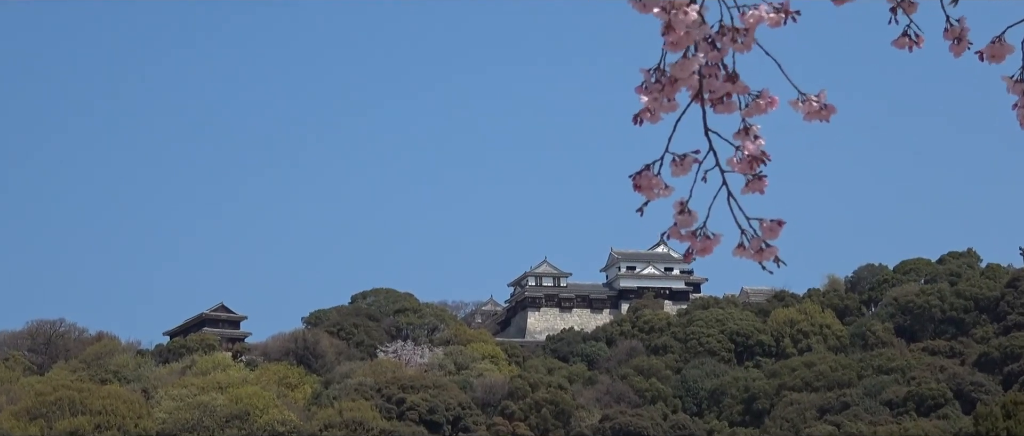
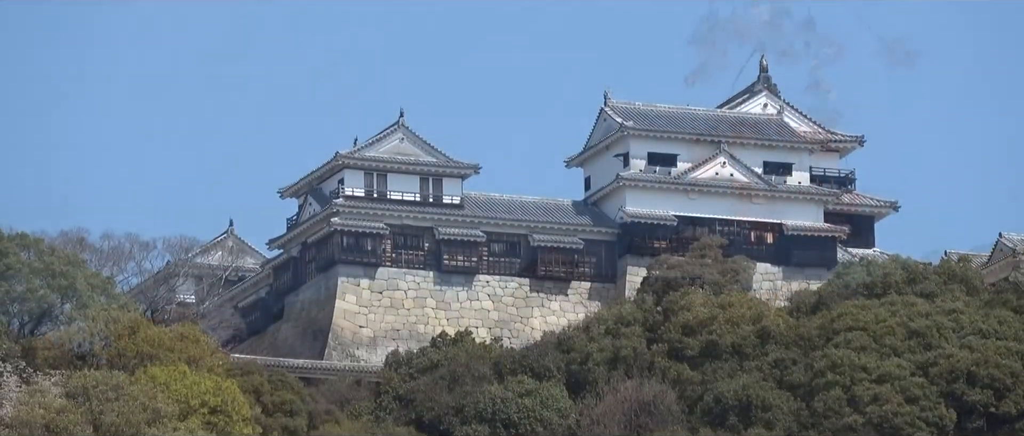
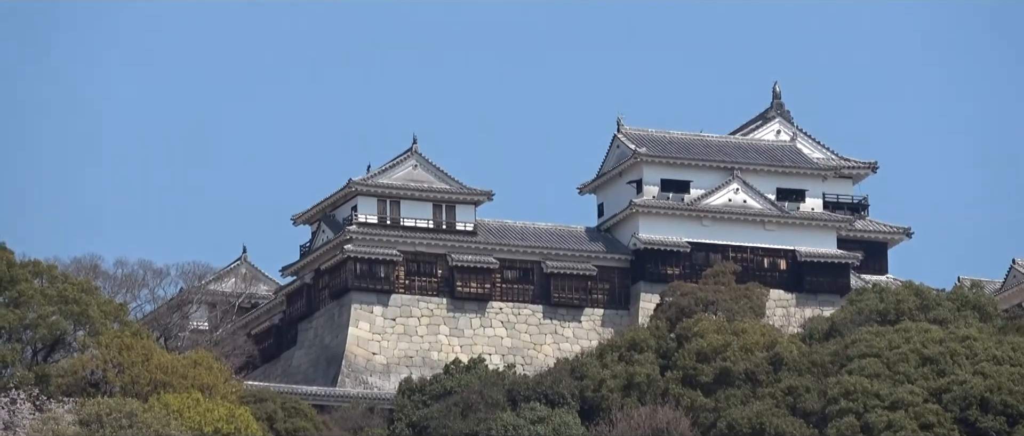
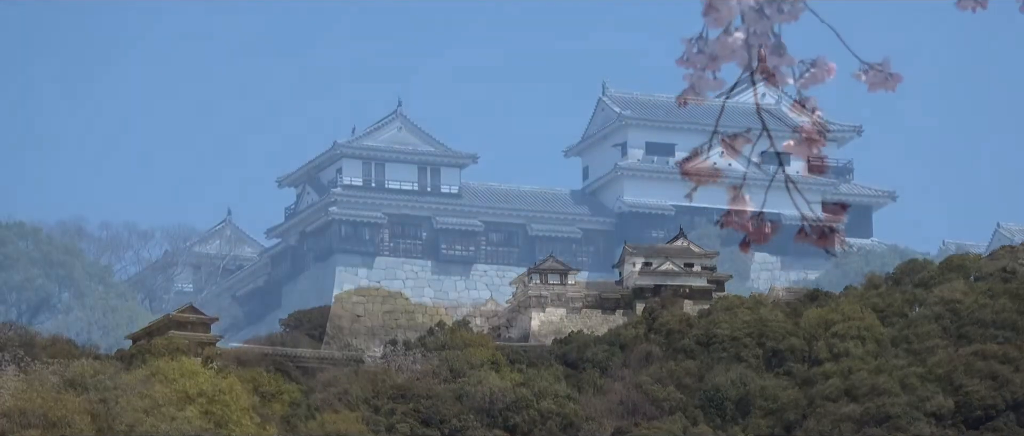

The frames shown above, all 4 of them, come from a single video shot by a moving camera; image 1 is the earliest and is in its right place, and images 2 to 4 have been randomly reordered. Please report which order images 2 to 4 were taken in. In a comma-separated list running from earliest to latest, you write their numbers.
4, 2, 3
